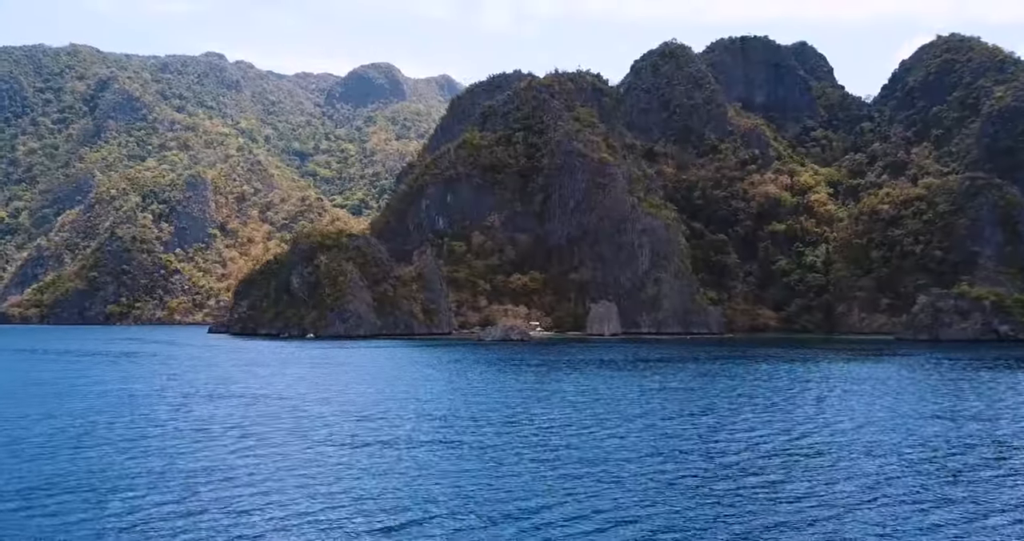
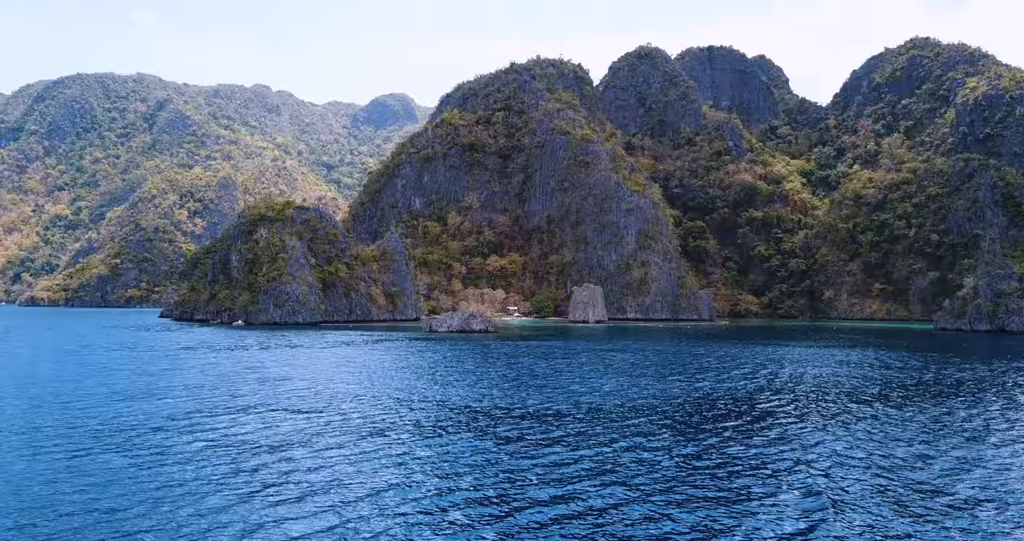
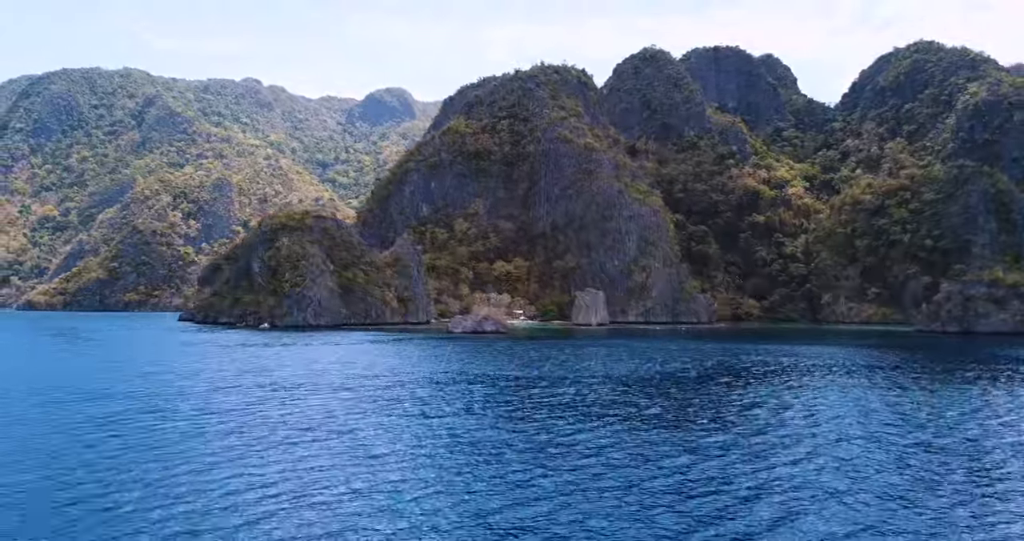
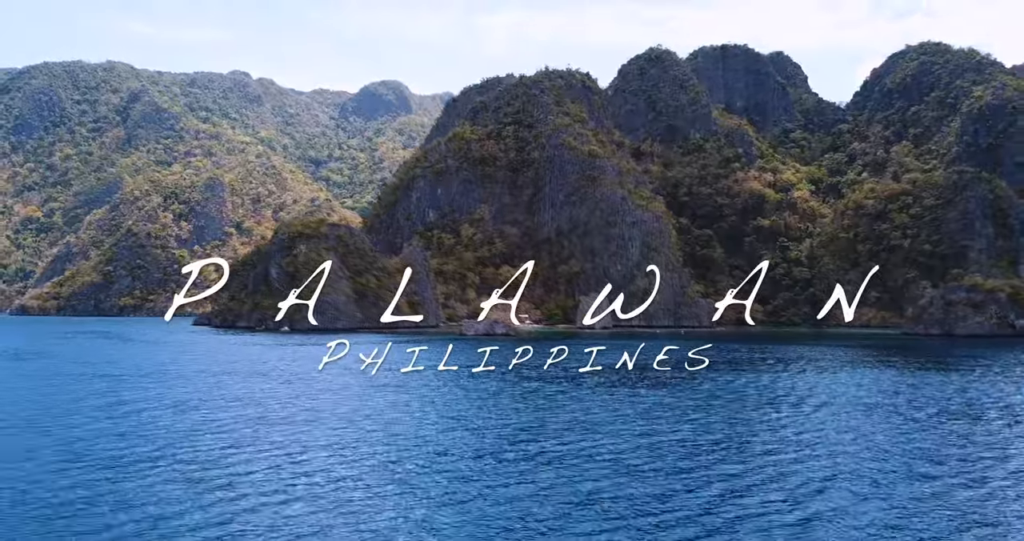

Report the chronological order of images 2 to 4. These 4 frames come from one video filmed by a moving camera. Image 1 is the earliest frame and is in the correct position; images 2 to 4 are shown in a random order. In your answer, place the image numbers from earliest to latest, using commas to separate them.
4, 3, 2
